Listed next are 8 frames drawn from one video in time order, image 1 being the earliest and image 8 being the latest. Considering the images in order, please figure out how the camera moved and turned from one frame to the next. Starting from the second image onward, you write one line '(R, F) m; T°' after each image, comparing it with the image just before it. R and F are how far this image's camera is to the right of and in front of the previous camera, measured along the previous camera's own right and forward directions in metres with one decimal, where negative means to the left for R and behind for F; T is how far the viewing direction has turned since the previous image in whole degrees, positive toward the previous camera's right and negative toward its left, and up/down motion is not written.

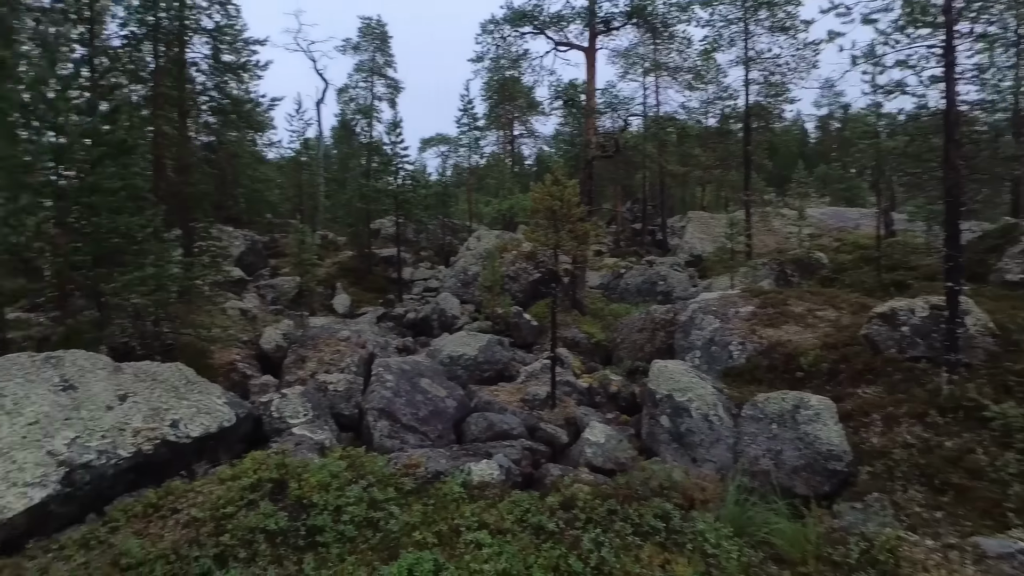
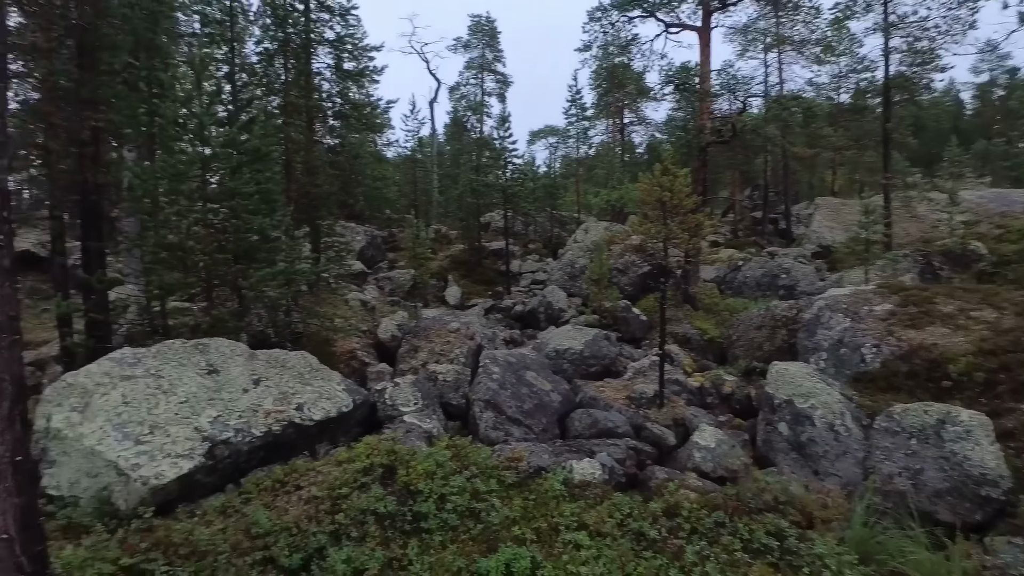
(+0.1, +0.1) m; -11°
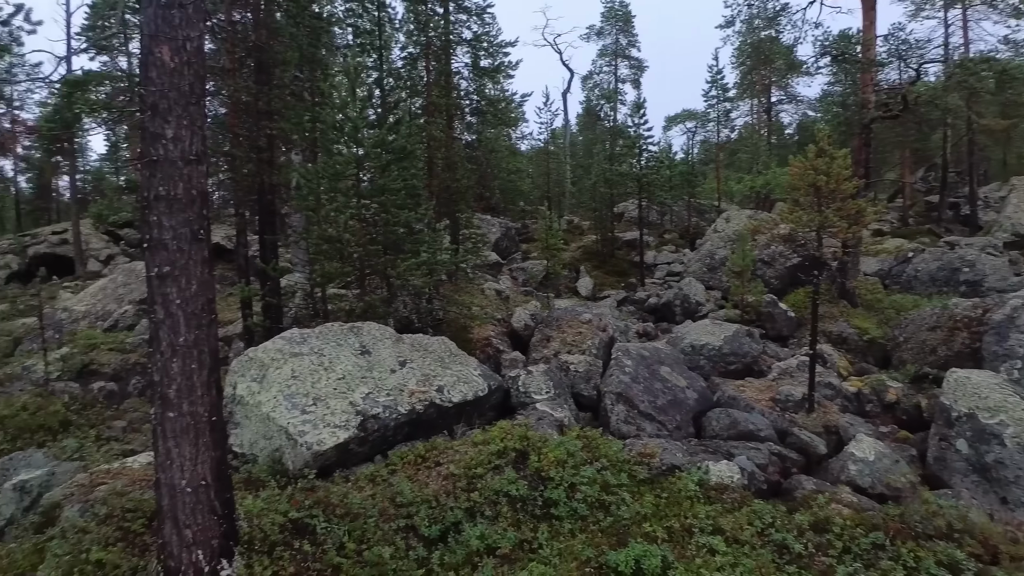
(0.0, 0.0) m; -13°
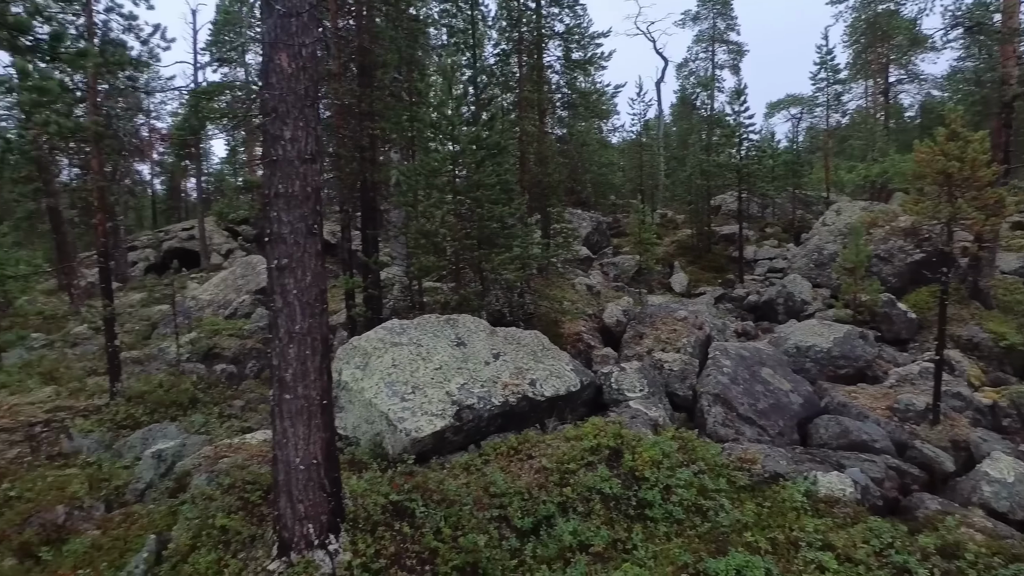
(-0.1, 0.0) m; -9°
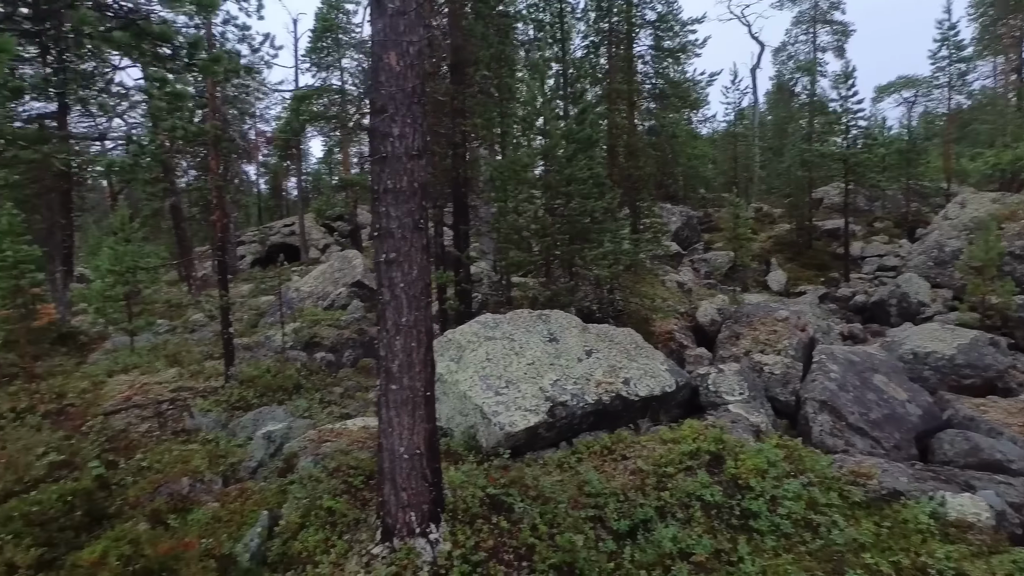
(-0.2, +0.1) m; -8°
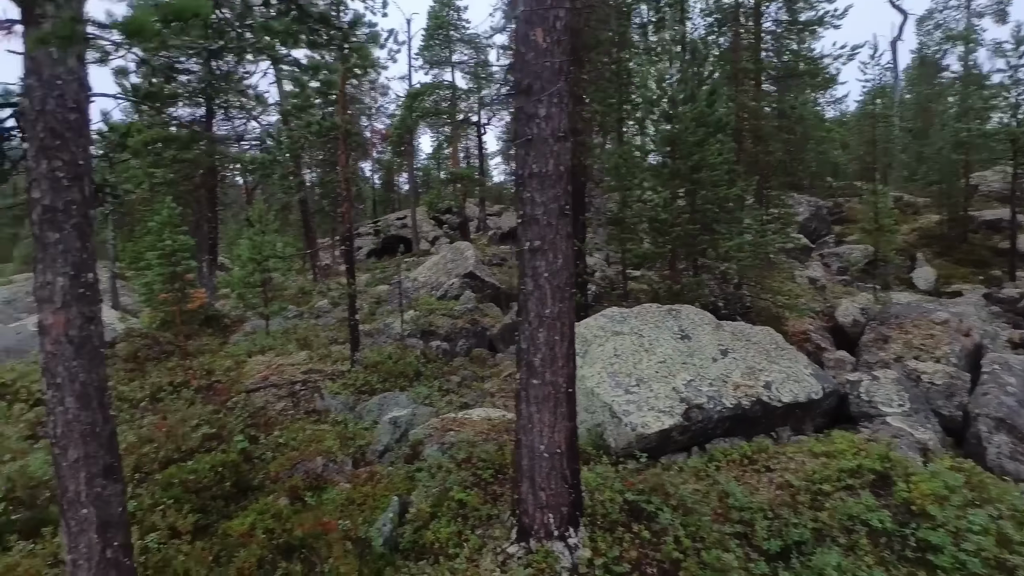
(-0.4, +0.3) m; -10°
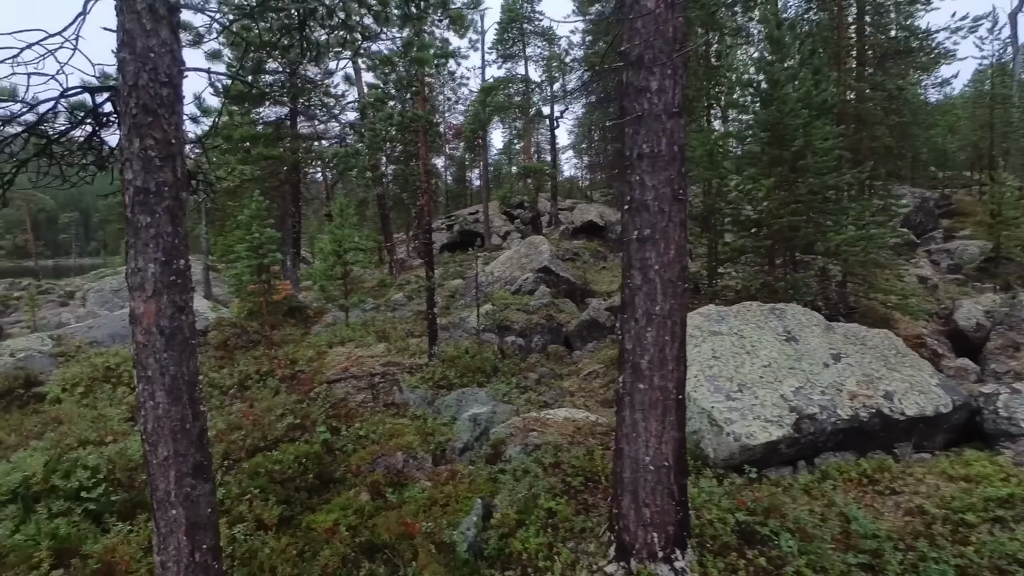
(-0.3, +0.4) m; -7°
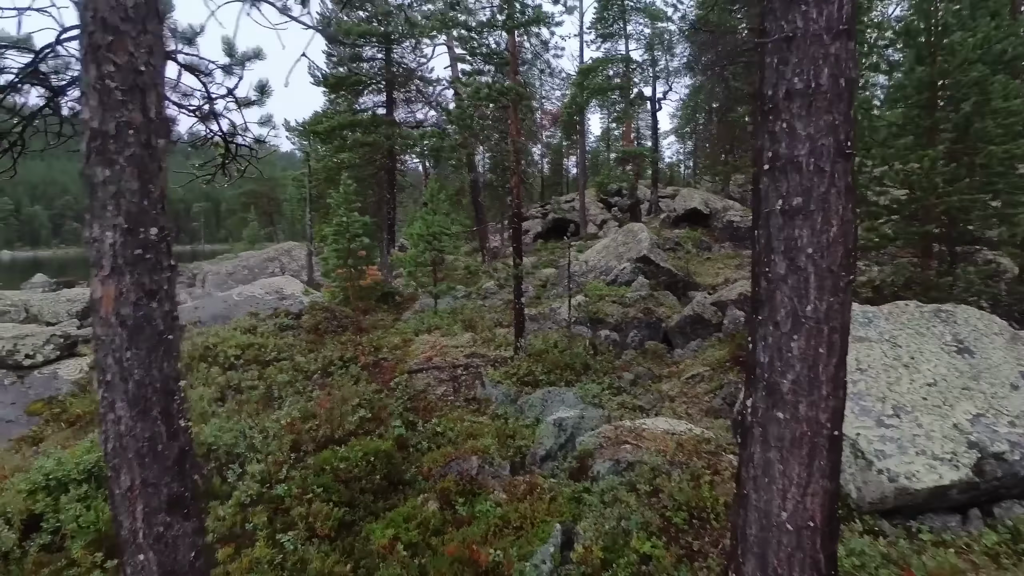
(0.0, +1.0) m; -10°
